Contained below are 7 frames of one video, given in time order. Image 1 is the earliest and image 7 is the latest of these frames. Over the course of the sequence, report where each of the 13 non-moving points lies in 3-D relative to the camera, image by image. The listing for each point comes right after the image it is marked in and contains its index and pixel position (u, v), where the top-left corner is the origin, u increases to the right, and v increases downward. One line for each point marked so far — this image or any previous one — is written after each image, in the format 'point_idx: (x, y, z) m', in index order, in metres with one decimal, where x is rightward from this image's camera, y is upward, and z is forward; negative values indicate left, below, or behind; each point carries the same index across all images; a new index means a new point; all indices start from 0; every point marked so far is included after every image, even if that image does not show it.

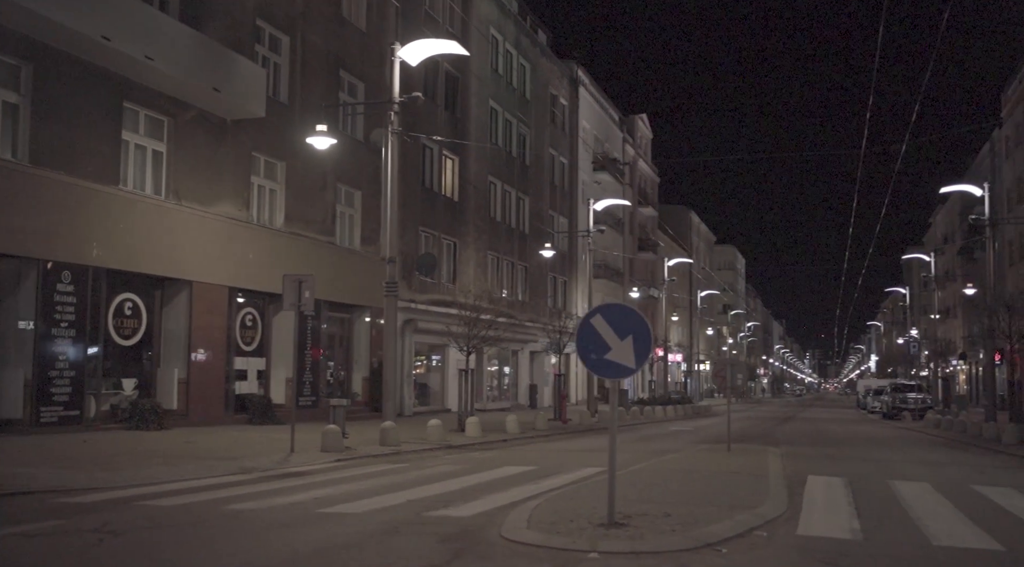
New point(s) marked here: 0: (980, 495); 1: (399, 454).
0: (+6.0, -2.7, +13.5) m
1: (-2.1, -3.2, +19.6) m
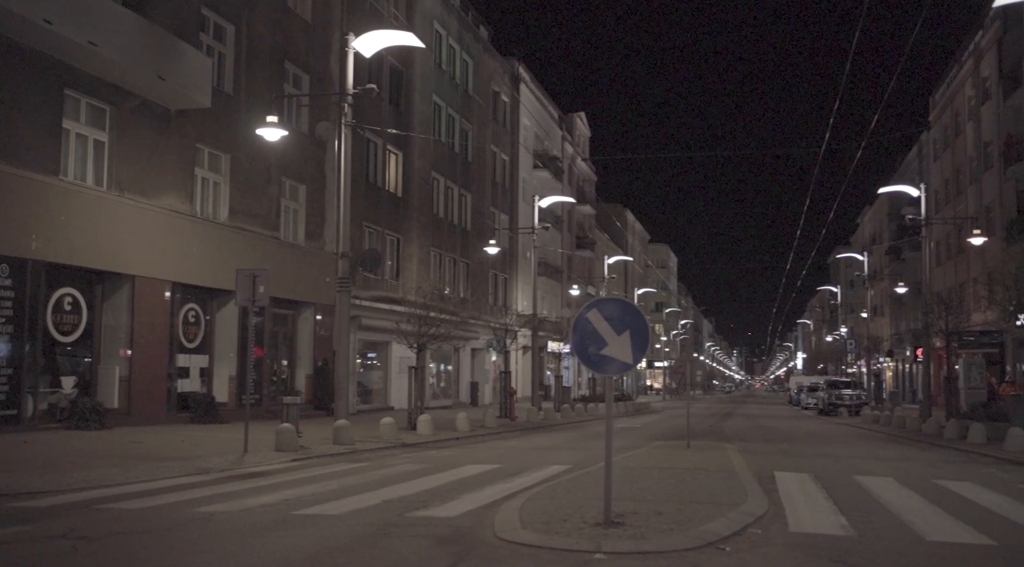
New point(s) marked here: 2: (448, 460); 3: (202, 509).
0: (+5.7, -2.7, +13.7) m
1: (-2.8, -3.1, +19.3) m
2: (-1.1, -2.9, +17.7) m
3: (-3.1, -2.2, +10.5) m
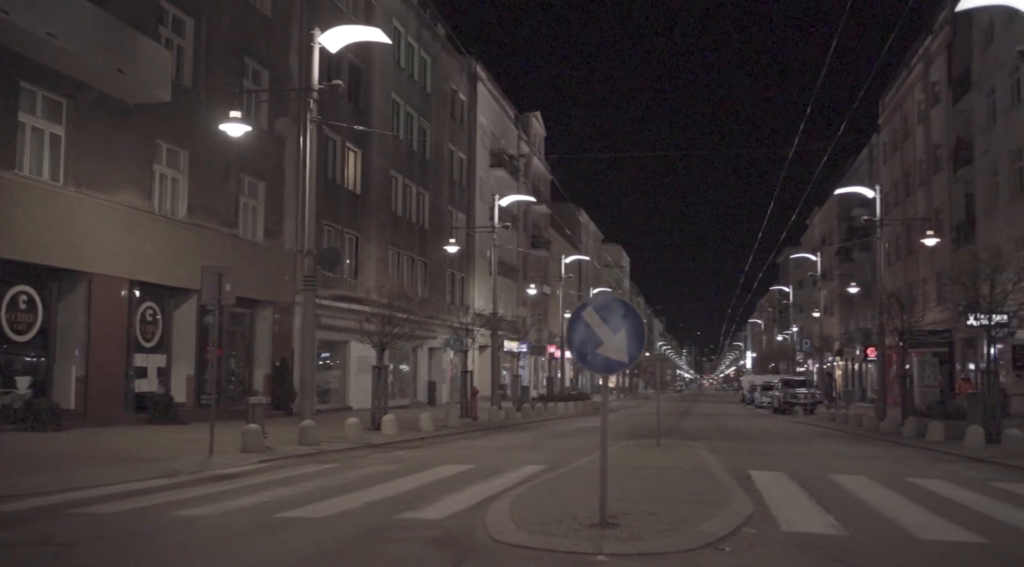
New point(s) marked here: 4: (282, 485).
0: (+5.4, -2.7, +13.8) m
1: (-3.4, -3.1, +19.0) m
2: (-1.5, -2.9, +17.5) m
3: (-3.2, -2.2, +10.2) m
4: (-2.9, -2.5, +13.3) m
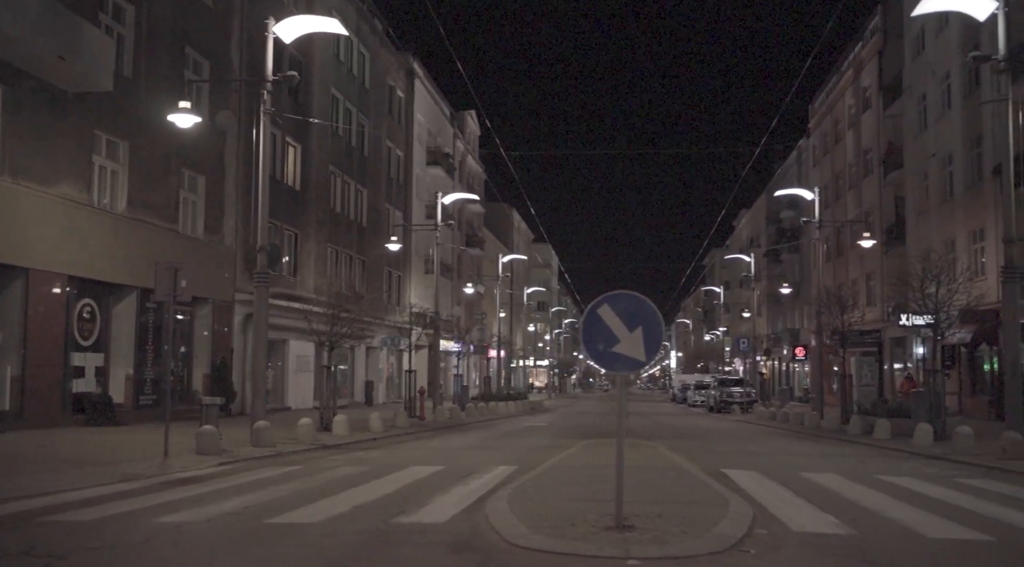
0: (+5.1, -2.7, +13.9) m
1: (-4.0, -3.0, +18.4) m
2: (-2.1, -2.9, +17.1) m
3: (-3.2, -2.2, +9.7) m
4: (-3.1, -2.5, +12.8) m
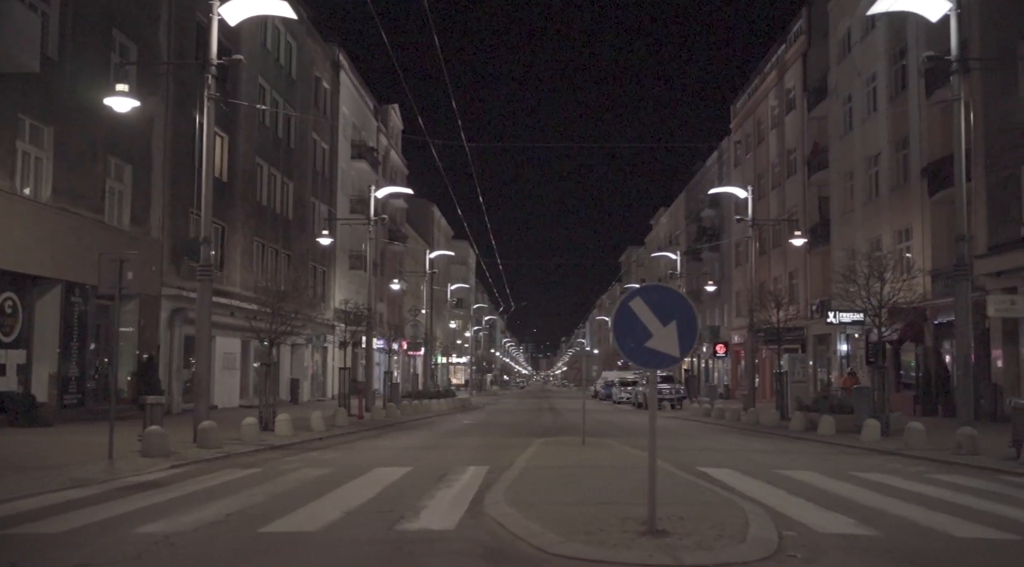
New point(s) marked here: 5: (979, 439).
0: (+4.8, -2.6, +13.8) m
1: (-4.7, -2.9, +17.6) m
2: (-2.6, -2.8, +16.4) m
3: (-3.1, -2.1, +8.9) m
4: (-3.3, -2.4, +12.0) m
5: (+8.6, -2.9, +19.6) m
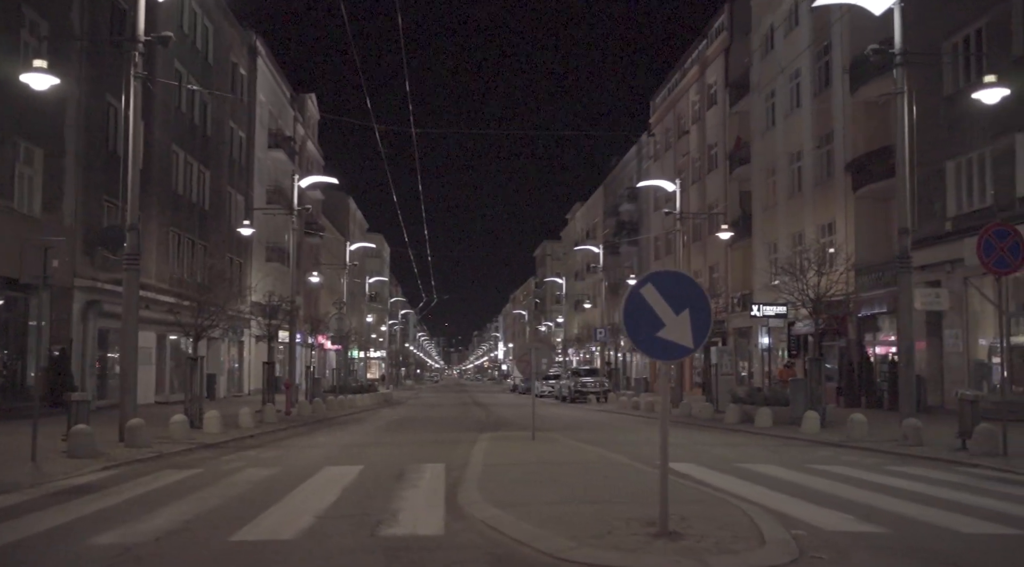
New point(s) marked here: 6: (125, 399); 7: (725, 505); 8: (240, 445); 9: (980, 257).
0: (+4.3, -2.5, +13.6) m
1: (-5.4, -2.7, +16.5) m
2: (-3.3, -2.6, +15.6) m
3: (-3.2, -2.0, +8.1) m
4: (-3.6, -2.3, +11.1) m
5: (+7.6, -2.7, +19.7) m
6: (-7.1, -2.1, +19.3) m
7: (+1.8, -1.9, +9.0) m
8: (-5.0, -3.0, +19.4) m
9: (+7.7, +0.5, +17.3) m
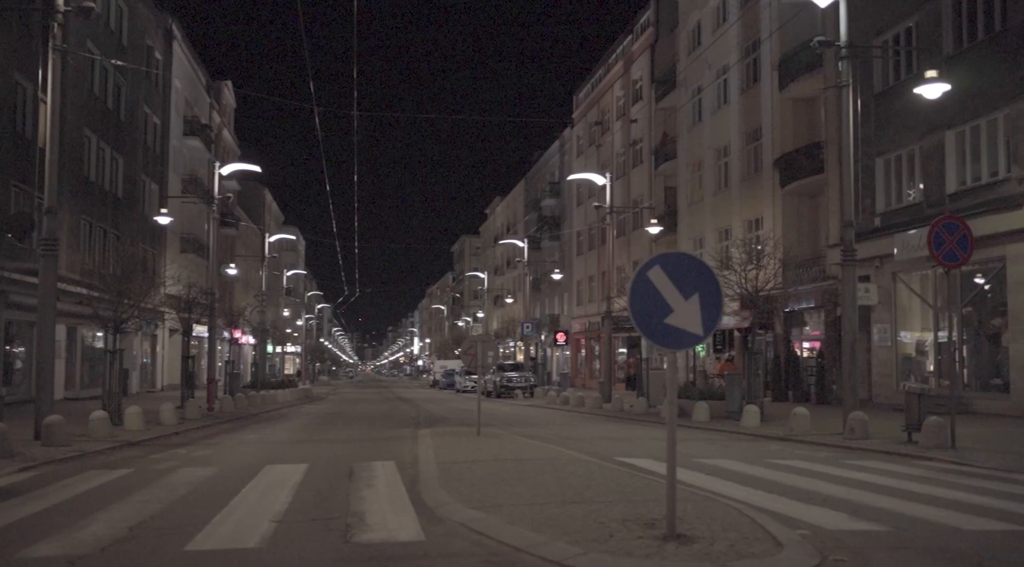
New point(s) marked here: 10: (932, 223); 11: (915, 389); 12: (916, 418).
0: (+3.7, -2.4, +13.3) m
1: (-6.2, -2.5, +15.4) m
2: (-4.0, -2.4, +14.7) m
3: (-3.3, -1.8, +7.2) m
4: (-3.9, -2.1, +10.2) m
5: (+6.6, -2.6, +19.6) m
6: (-8.1, -1.9, +18.0) m
7: (+1.6, -1.8, +8.5) m
8: (-6.0, -2.8, +18.4) m
9: (+6.8, +0.6, +17.3) m
10: (+6.9, +1.0, +17.4) m
11: (+6.7, -1.7, +17.5) m
12: (+6.6, -2.2, +17.4) m
